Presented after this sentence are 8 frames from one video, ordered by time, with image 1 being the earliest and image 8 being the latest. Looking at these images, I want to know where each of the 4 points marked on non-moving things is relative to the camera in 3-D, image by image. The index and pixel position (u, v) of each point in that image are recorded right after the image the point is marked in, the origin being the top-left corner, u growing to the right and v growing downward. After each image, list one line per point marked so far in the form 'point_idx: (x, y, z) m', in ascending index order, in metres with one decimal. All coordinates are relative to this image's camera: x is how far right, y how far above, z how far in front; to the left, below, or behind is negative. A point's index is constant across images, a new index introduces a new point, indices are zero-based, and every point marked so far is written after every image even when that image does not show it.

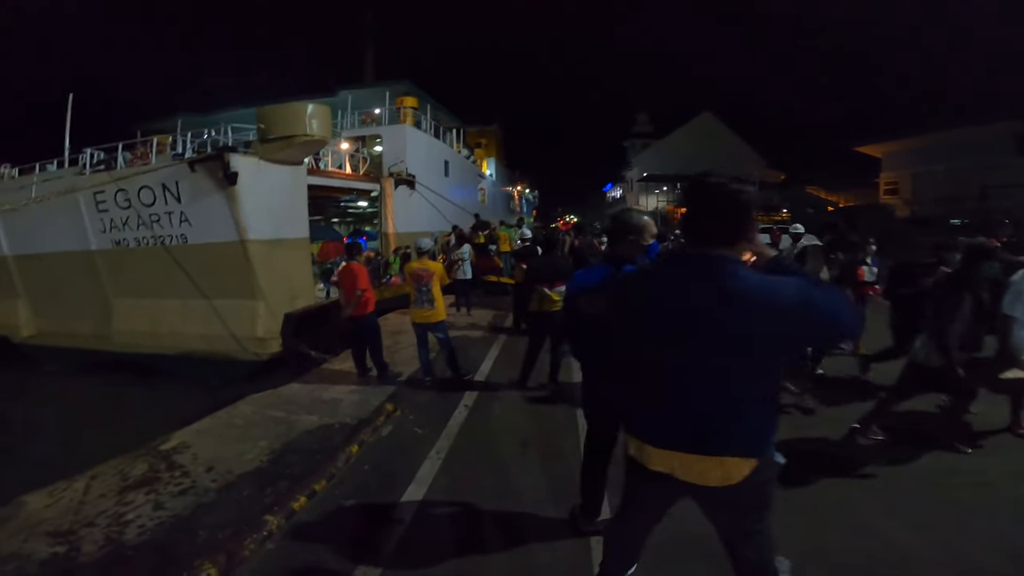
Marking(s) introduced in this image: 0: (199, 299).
0: (-5.9, -0.2, +11.5) m
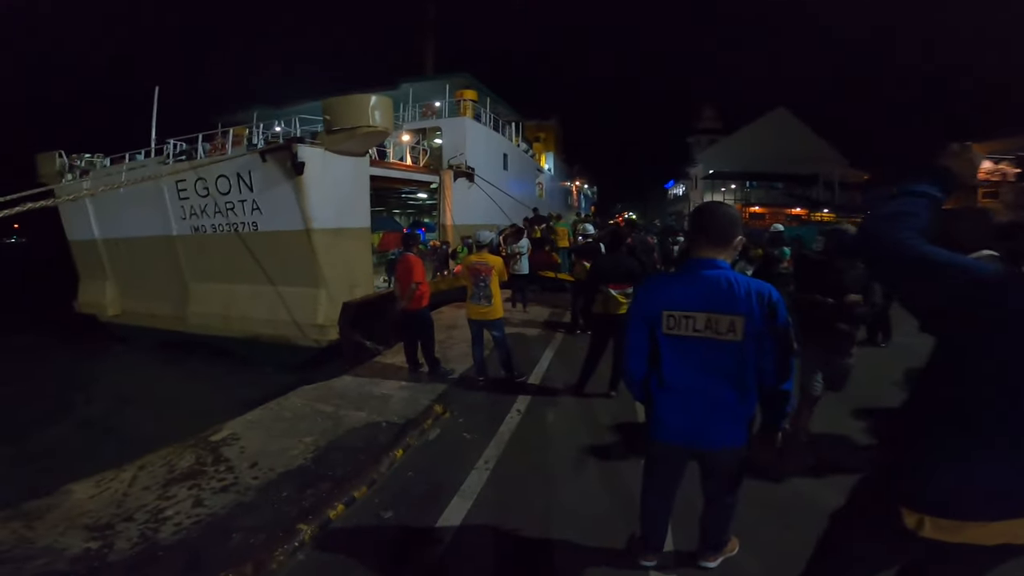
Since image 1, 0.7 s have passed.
0: (-4.8, +0.1, +11.7) m
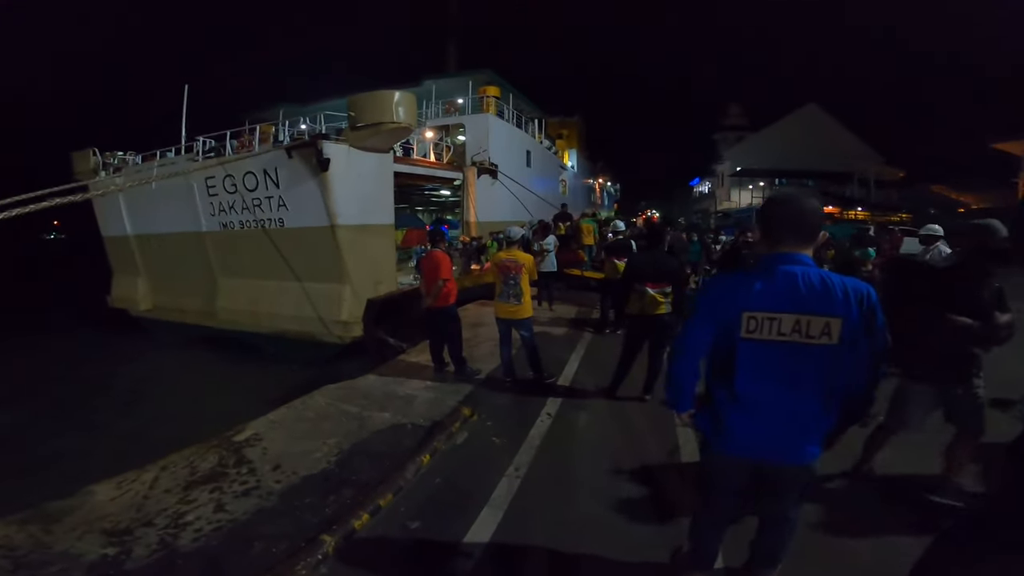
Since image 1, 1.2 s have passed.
0: (-4.3, +0.1, +11.6) m
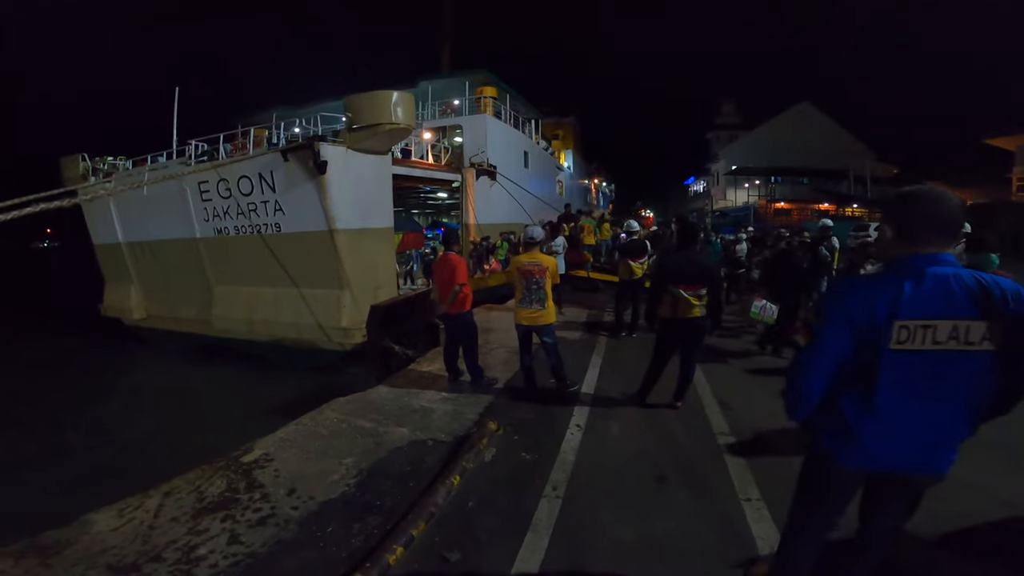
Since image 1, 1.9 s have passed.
0: (-4.1, 0.0, +11.3) m
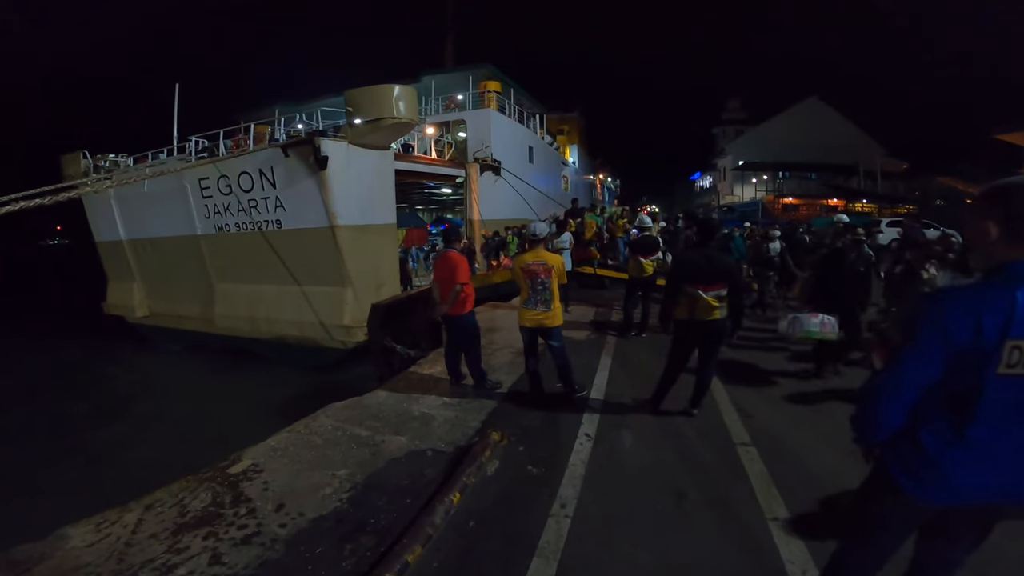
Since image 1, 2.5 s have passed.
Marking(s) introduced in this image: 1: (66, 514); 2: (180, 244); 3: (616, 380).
0: (-4.1, 0.0, +11.0) m
1: (-4.0, -2.0, +5.3) m
2: (-7.0, +0.9, +12.7) m
3: (+1.1, -0.9, +6.1) m
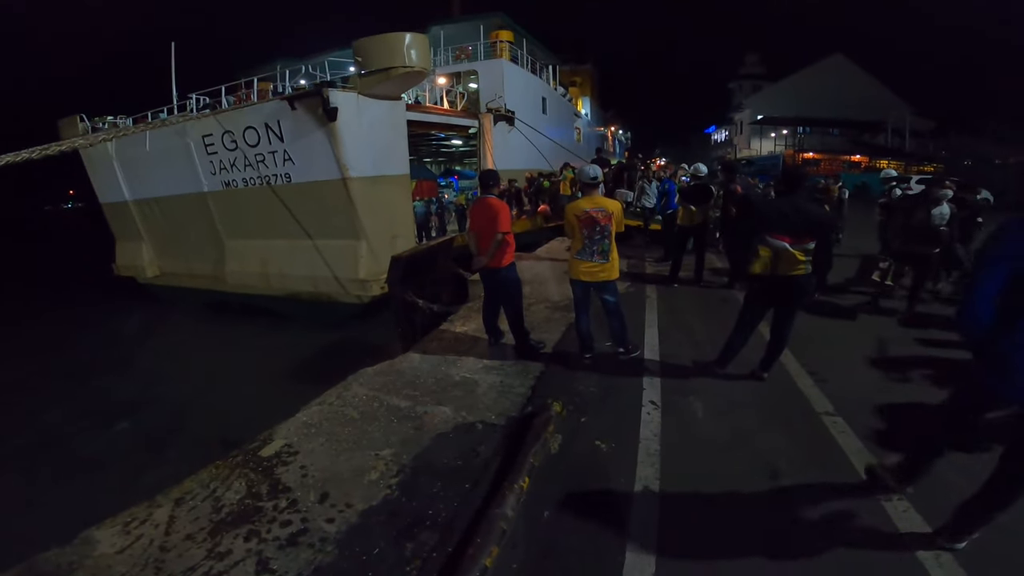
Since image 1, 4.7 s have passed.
0: (-3.6, +0.8, +10.5) m
1: (-3.5, -1.7, +5.0) m
2: (-6.6, +1.7, +12.1) m
3: (+1.5, -0.5, +5.6) m
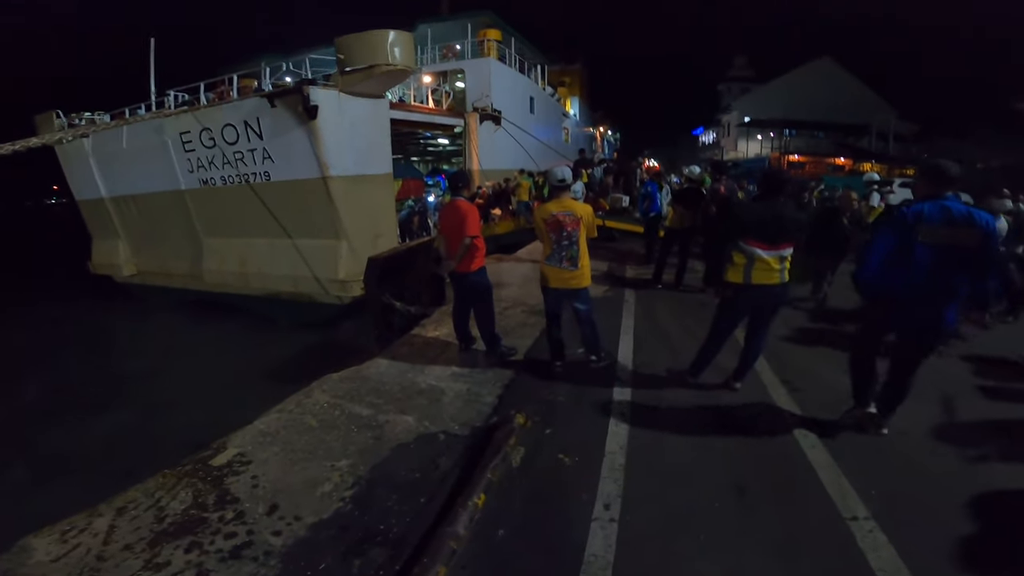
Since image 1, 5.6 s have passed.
0: (-3.9, +0.8, +10.3) m
1: (-3.8, -1.7, +4.8) m
2: (-6.9, +1.7, +11.9) m
3: (+1.2, -0.5, +5.5) m
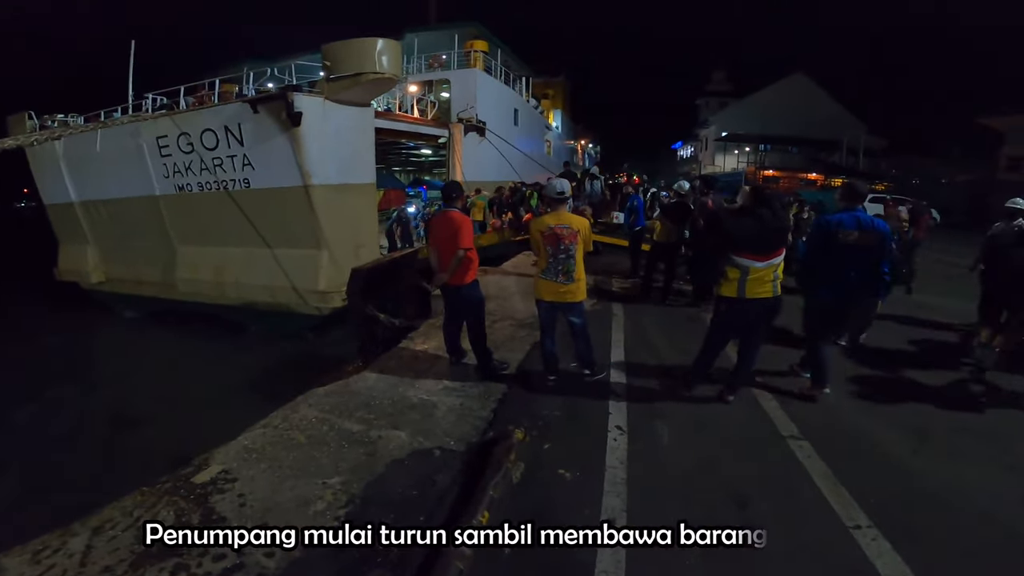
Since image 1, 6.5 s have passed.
0: (-4.2, +0.6, +10.1) m
1: (-3.9, -1.8, +4.6) m
2: (-7.2, +1.6, +11.6) m
3: (+1.1, -0.6, +5.5) m
